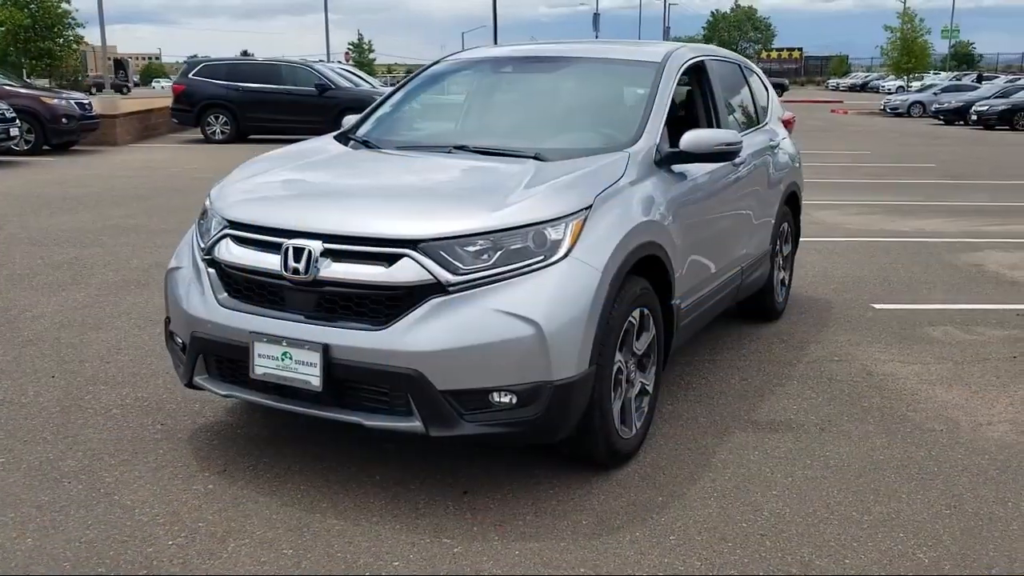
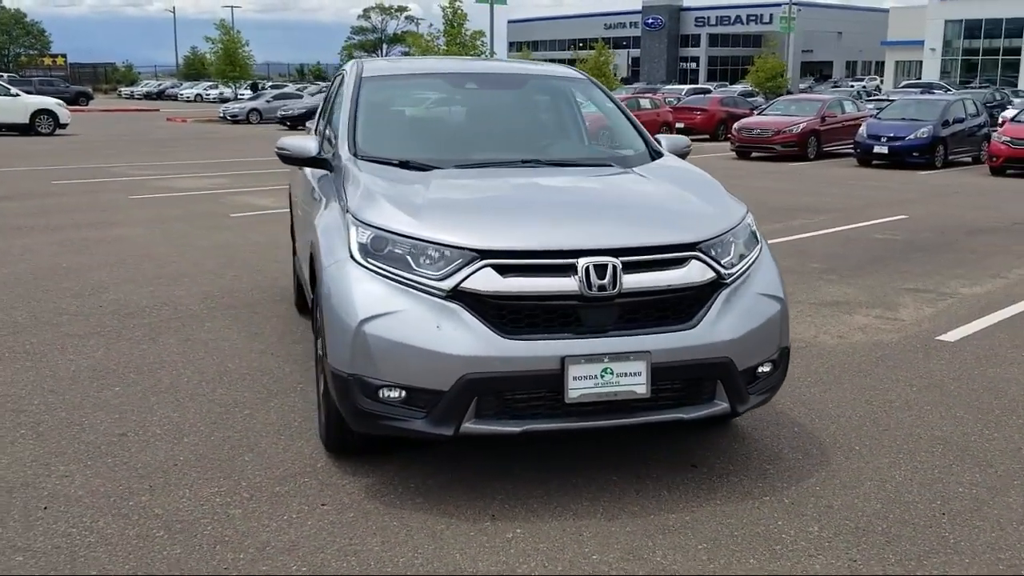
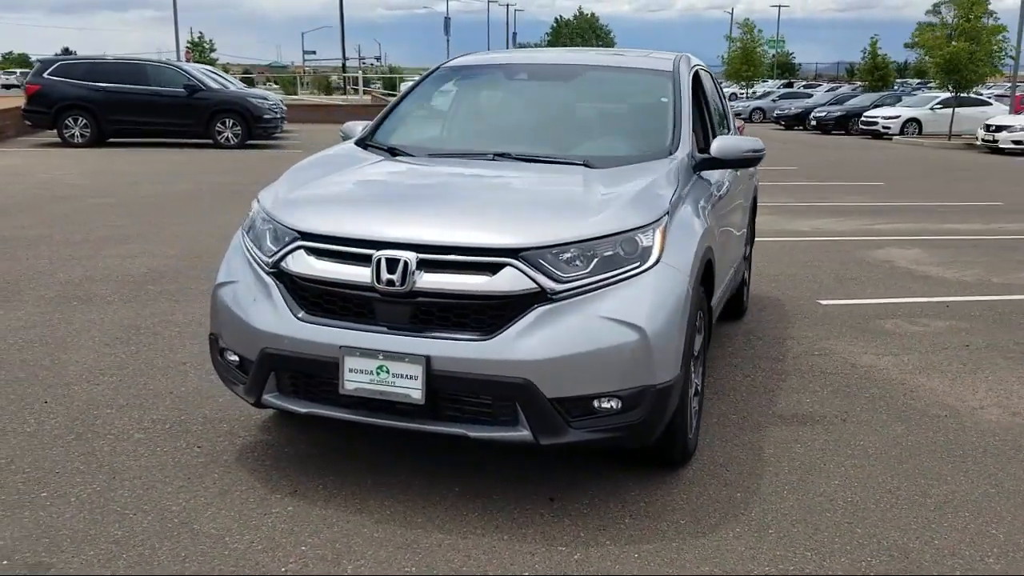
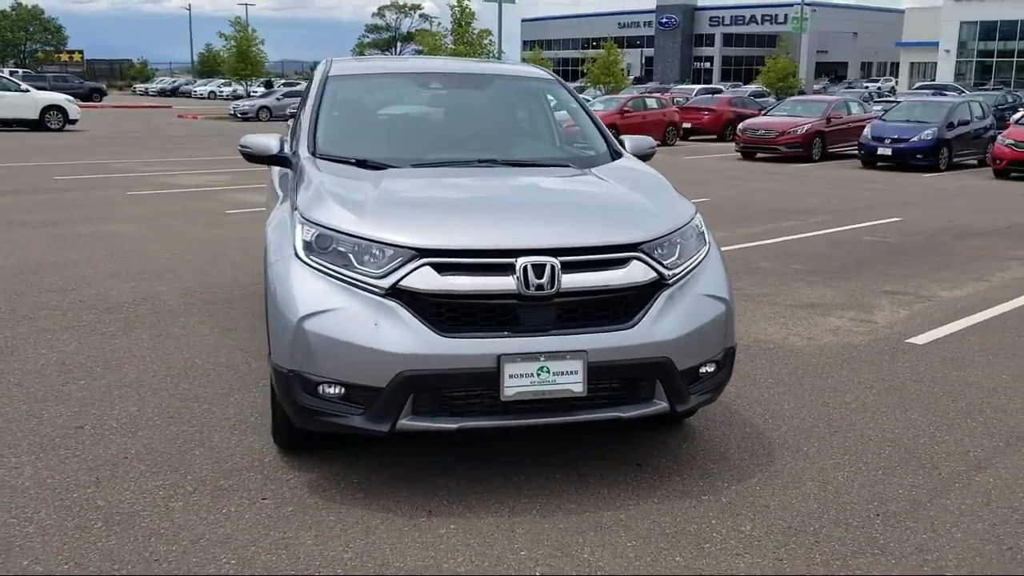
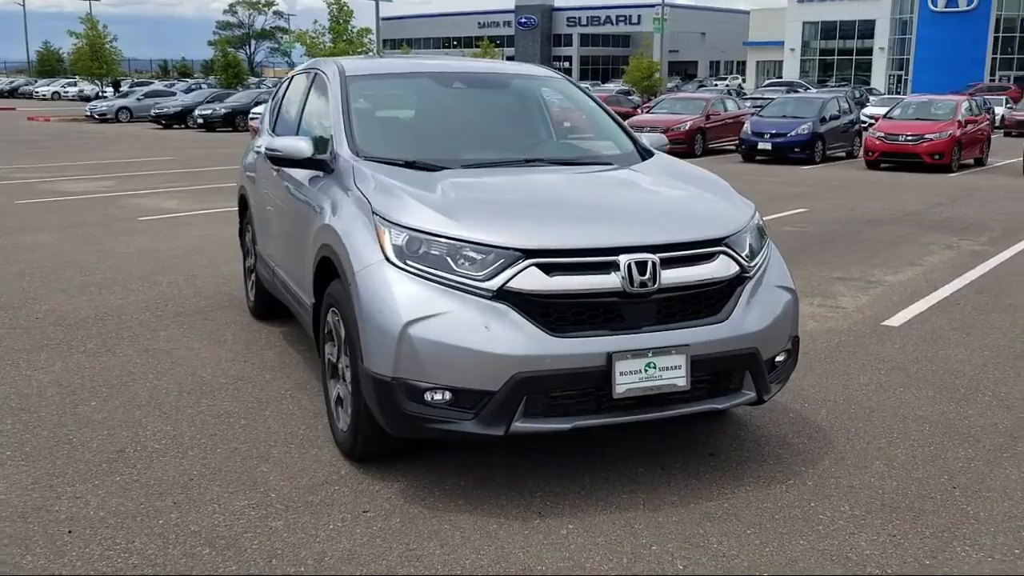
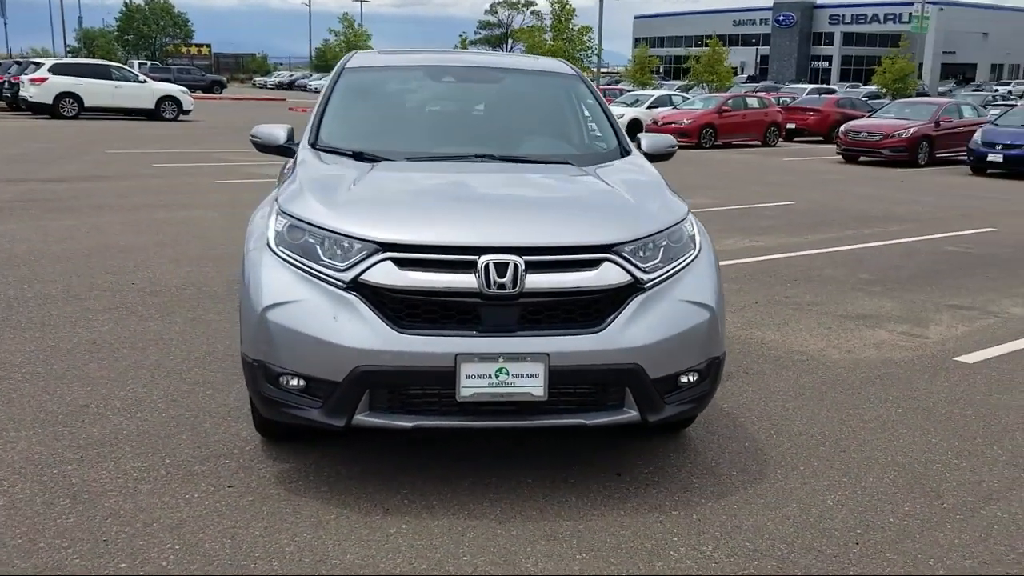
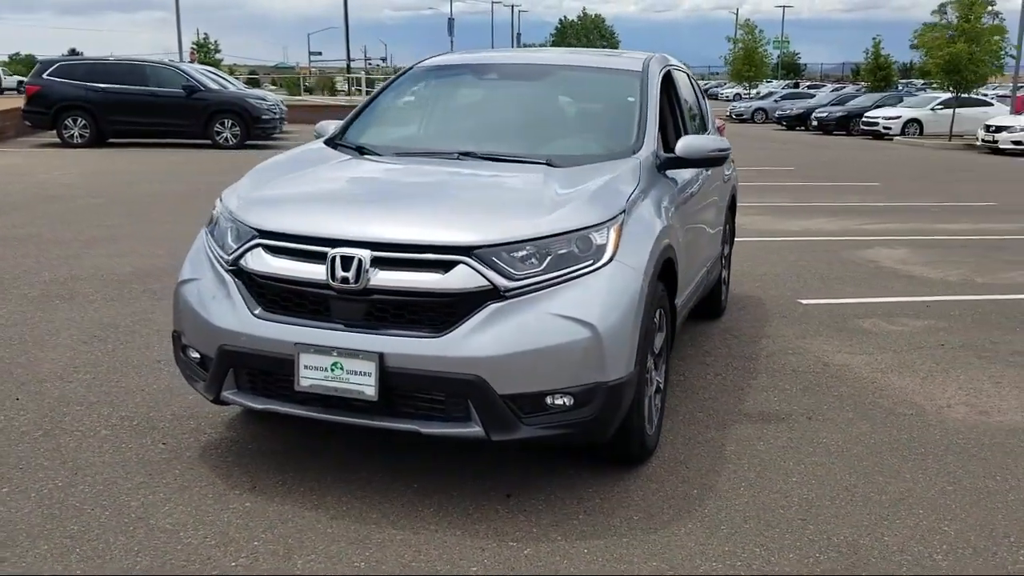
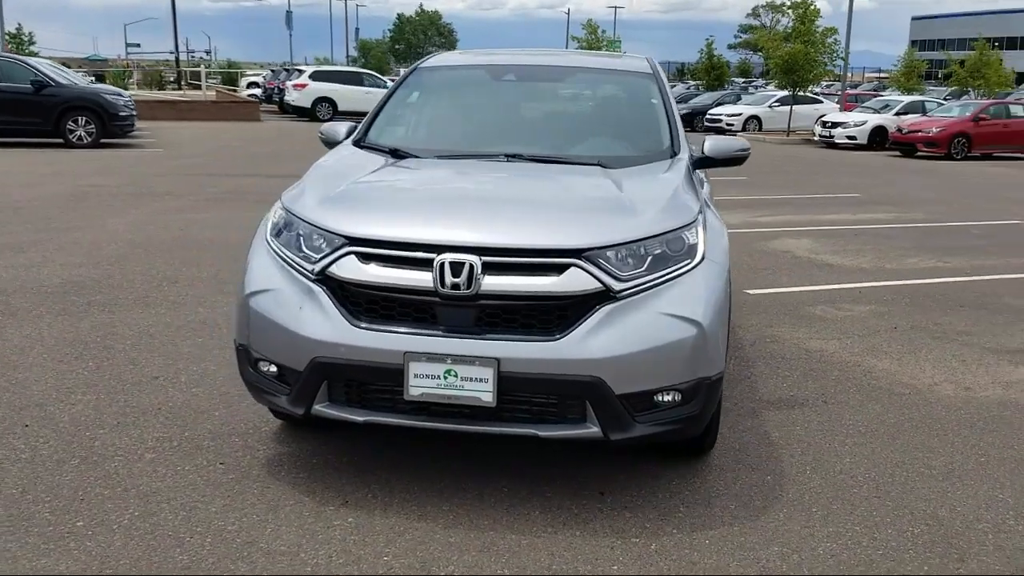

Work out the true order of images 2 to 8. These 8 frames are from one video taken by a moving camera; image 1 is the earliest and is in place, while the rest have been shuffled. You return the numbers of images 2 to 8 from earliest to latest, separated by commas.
7, 3, 8, 6, 4, 2, 5
